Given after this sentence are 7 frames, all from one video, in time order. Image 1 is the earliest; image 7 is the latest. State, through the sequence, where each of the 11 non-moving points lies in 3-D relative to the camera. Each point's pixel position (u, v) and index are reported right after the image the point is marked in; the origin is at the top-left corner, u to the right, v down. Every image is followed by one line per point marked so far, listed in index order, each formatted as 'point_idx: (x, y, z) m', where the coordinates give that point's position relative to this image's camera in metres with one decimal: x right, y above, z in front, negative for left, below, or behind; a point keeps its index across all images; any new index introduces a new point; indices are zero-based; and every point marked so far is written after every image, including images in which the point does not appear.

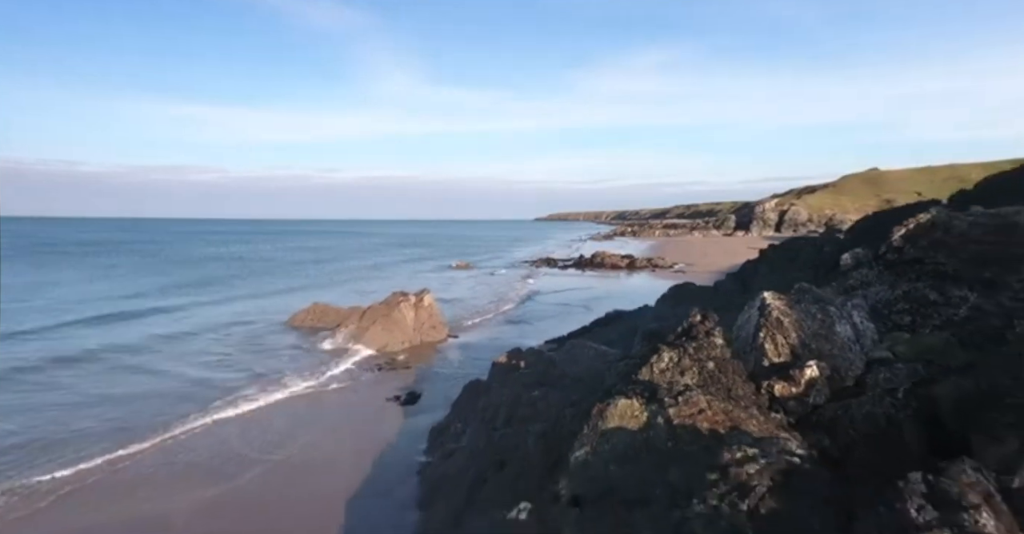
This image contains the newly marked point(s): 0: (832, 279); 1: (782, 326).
0: (+4.3, -0.1, +7.7) m
1: (+2.5, -0.5, +5.2) m
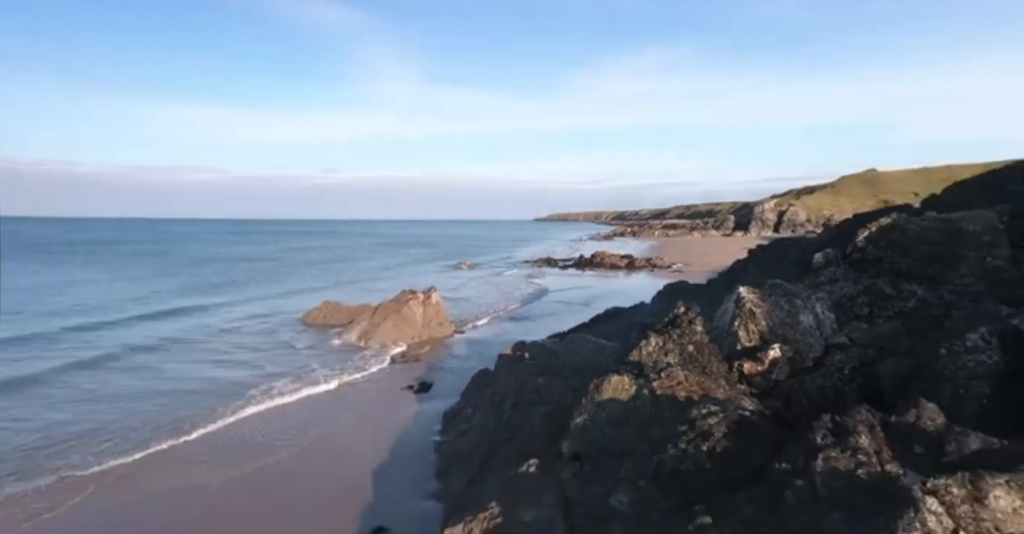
0: (+4.4, -0.1, +8.6) m
1: (+2.6, -0.5, +6.1) m
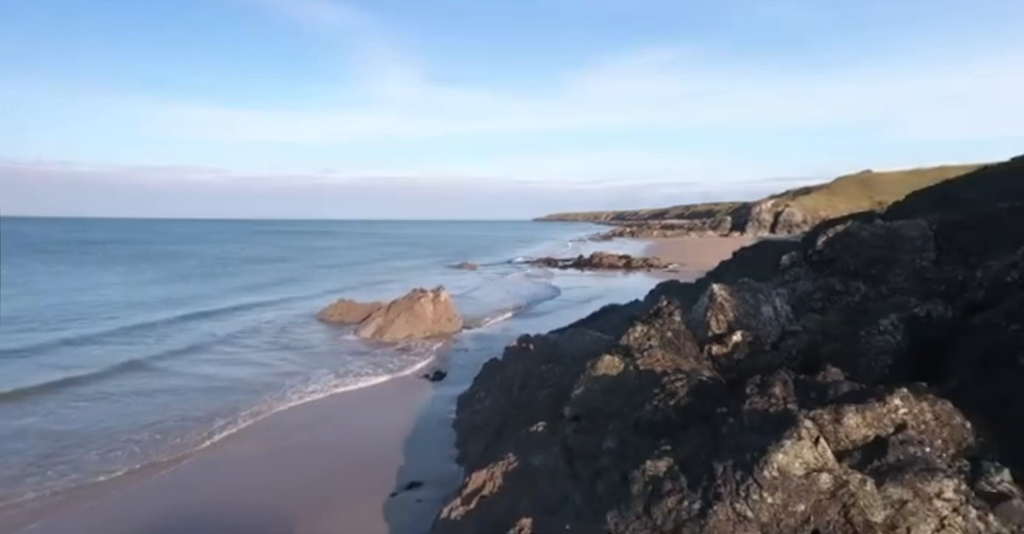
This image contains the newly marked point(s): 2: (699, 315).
0: (+4.5, -0.1, +9.9) m
1: (+2.7, -0.5, +7.5) m
2: (+2.5, -0.7, +7.9) m
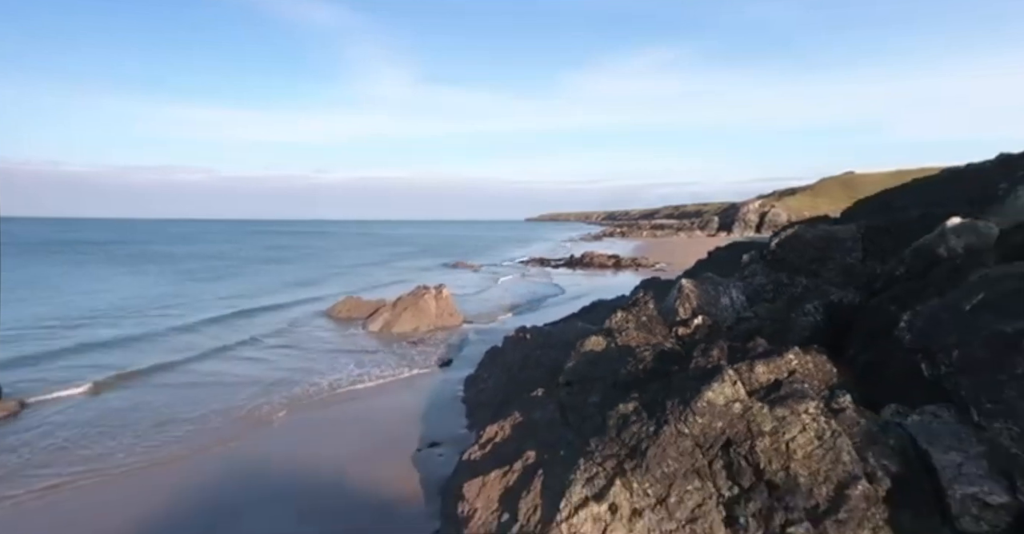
0: (+4.5, -0.1, +11.6) m
1: (+2.8, -0.4, +9.1) m
2: (+2.6, -0.6, +9.5) m
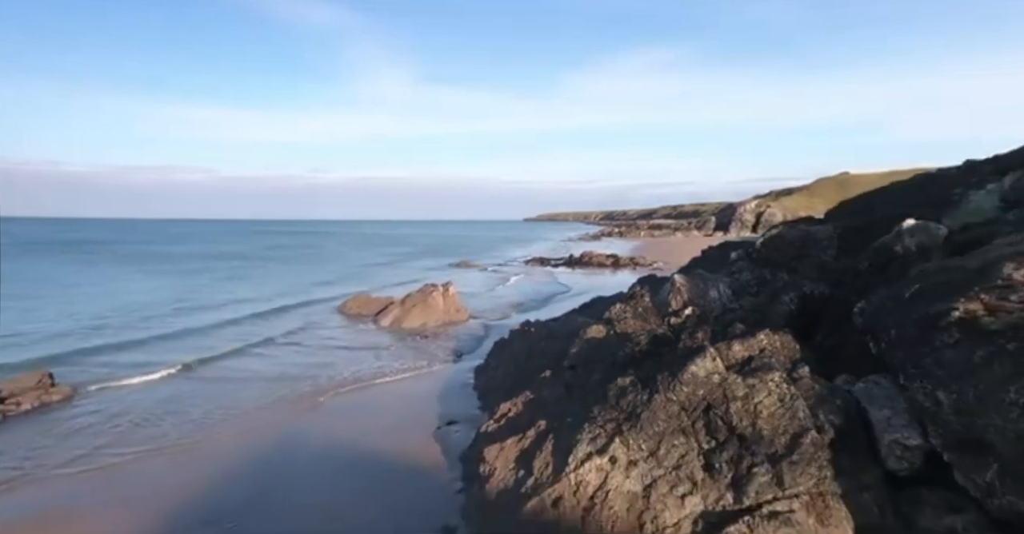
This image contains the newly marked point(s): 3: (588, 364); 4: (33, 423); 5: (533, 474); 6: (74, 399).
0: (+4.7, 0.0, +12.7) m
1: (+3.0, -0.4, +10.2) m
2: (+2.8, -0.6, +10.6) m
3: (+1.2, -1.5, +8.6) m
4: (-8.5, -2.7, +10.3) m
5: (+0.2, -2.3, +6.4) m
6: (-8.7, -2.7, +11.5) m
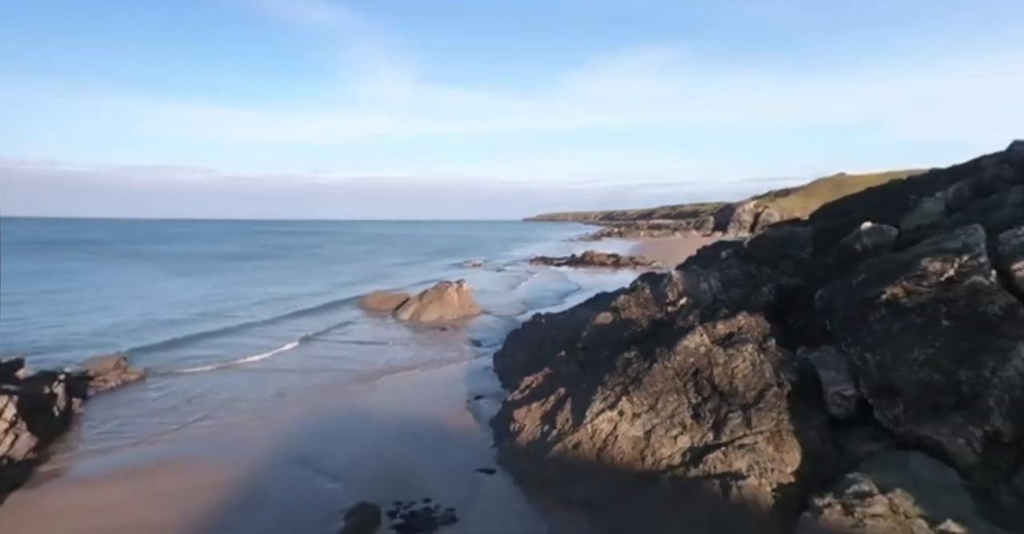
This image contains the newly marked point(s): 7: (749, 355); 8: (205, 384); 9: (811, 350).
0: (+5.1, +0.1, +14.3) m
1: (+3.3, -0.3, +11.8) m
2: (+3.1, -0.5, +12.2) m
3: (+1.5, -1.4, +10.2) m
4: (-8.1, -2.7, +11.9) m
5: (+0.6, -2.2, +8.0) m
6: (-8.4, -2.6, +13.1) m
7: (+3.0, -1.1, +7.3) m
8: (-7.1, -2.7, +13.1) m
9: (+3.8, -1.1, +7.3) m
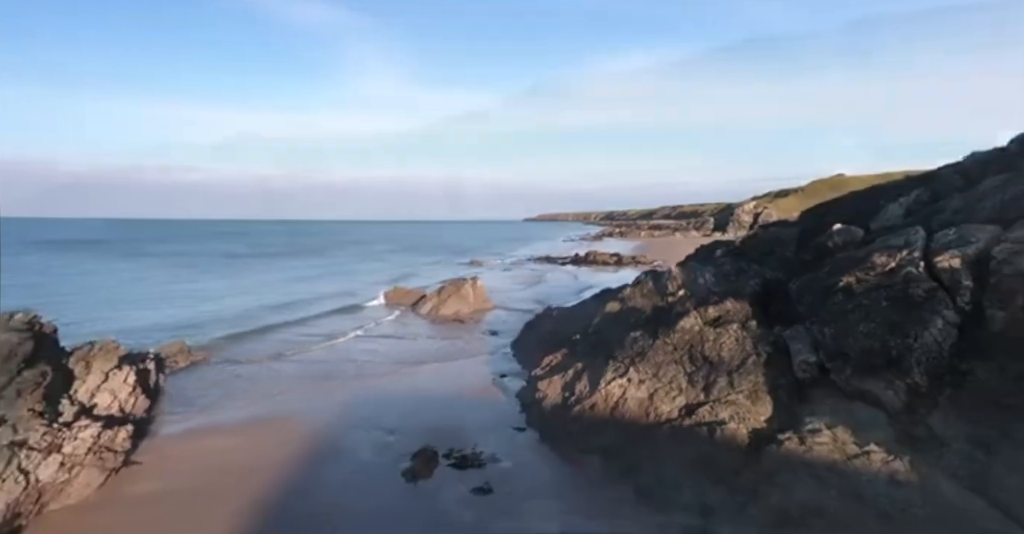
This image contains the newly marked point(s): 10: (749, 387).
0: (+5.5, +0.2, +16.0) m
1: (+3.8, -0.2, +13.5) m
2: (+3.6, -0.4, +13.9) m
3: (+2.0, -1.3, +11.9) m
4: (-7.7, -2.6, +13.5) m
5: (+1.1, -2.1, +9.7) m
6: (-7.9, -2.5, +14.8) m
7: (+3.5, -1.0, +9.0) m
8: (-6.7, -2.6, +14.8) m
9: (+4.3, -1.0, +9.0) m
10: (+3.3, -1.7, +8.1) m
